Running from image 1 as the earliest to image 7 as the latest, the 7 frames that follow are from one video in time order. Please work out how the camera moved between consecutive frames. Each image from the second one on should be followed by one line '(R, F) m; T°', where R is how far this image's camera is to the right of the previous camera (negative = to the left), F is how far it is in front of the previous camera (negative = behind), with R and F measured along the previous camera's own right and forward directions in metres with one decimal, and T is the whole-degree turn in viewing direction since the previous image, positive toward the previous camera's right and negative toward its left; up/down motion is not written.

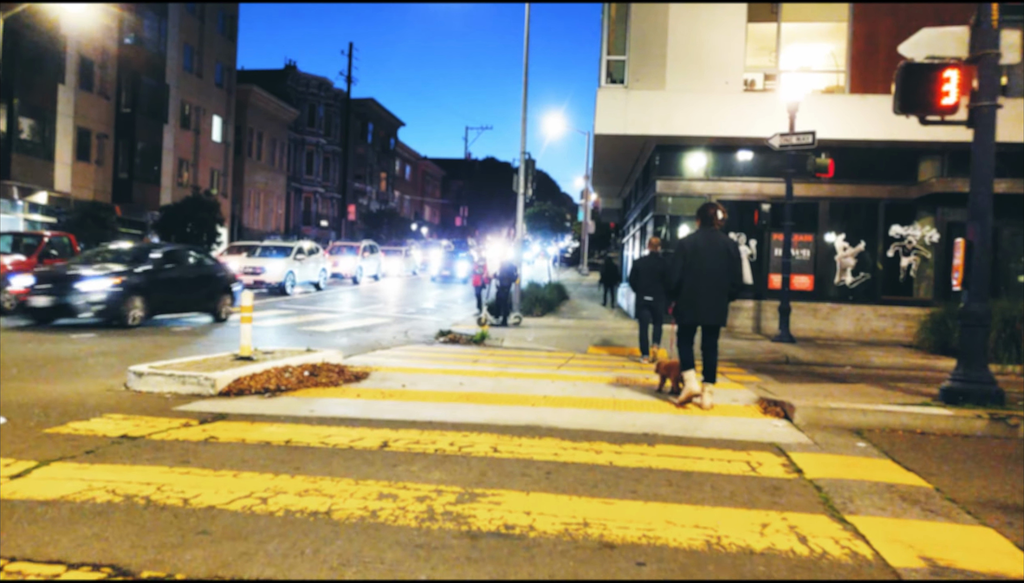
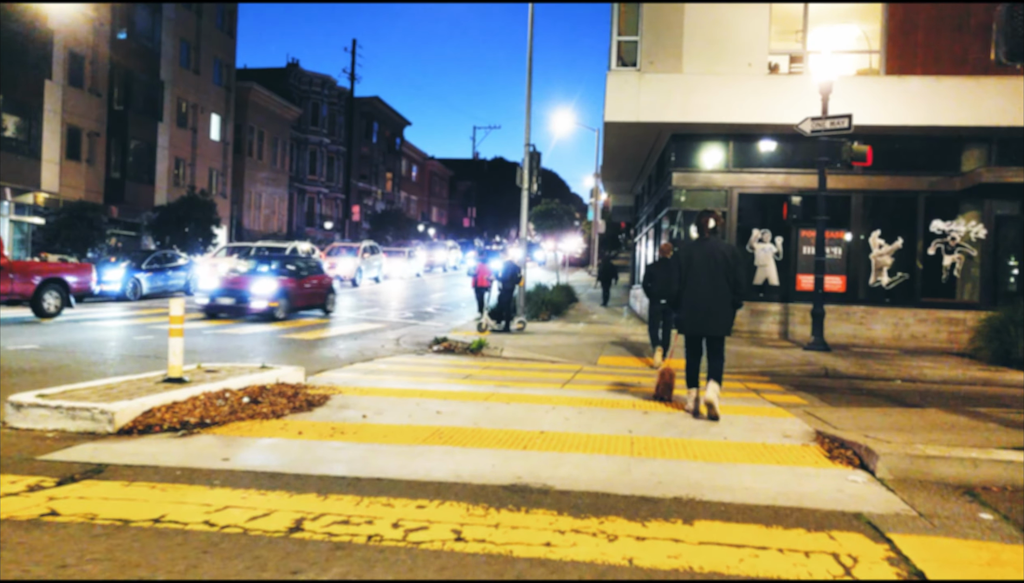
(+0.2, +1.5) m; -1°
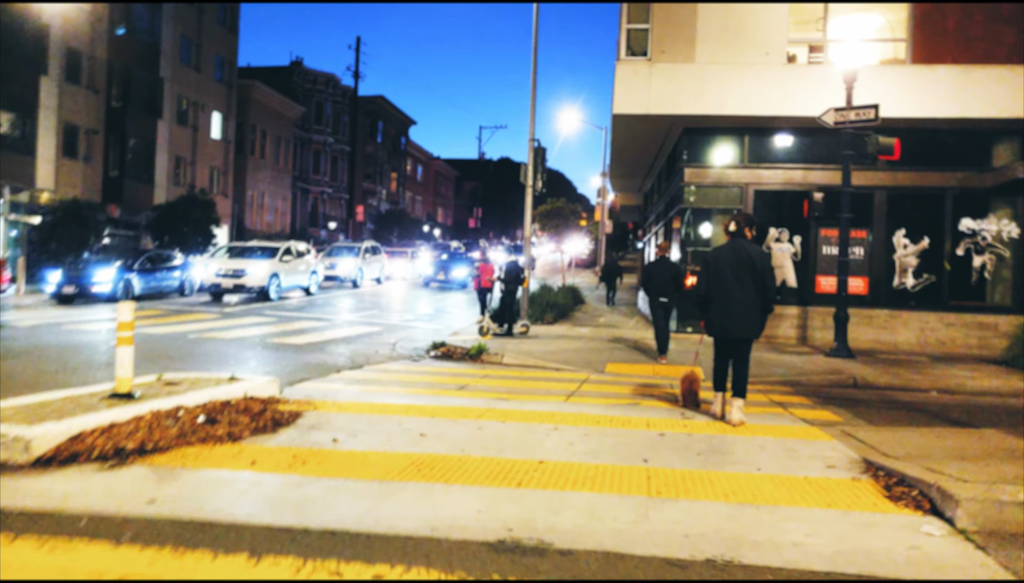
(+0.1, +0.8) m; -1°
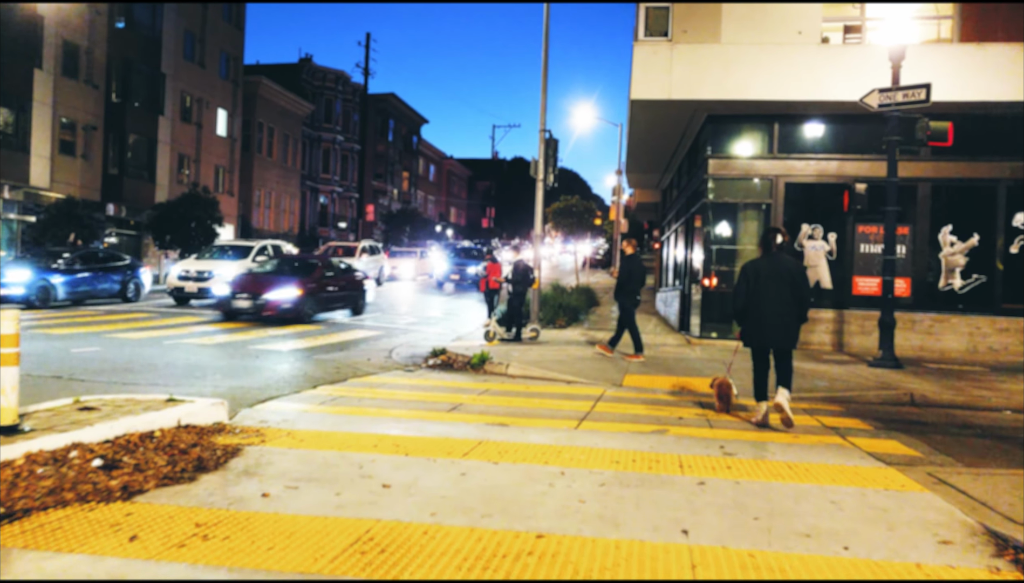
(+0.1, +1.3) m; -1°
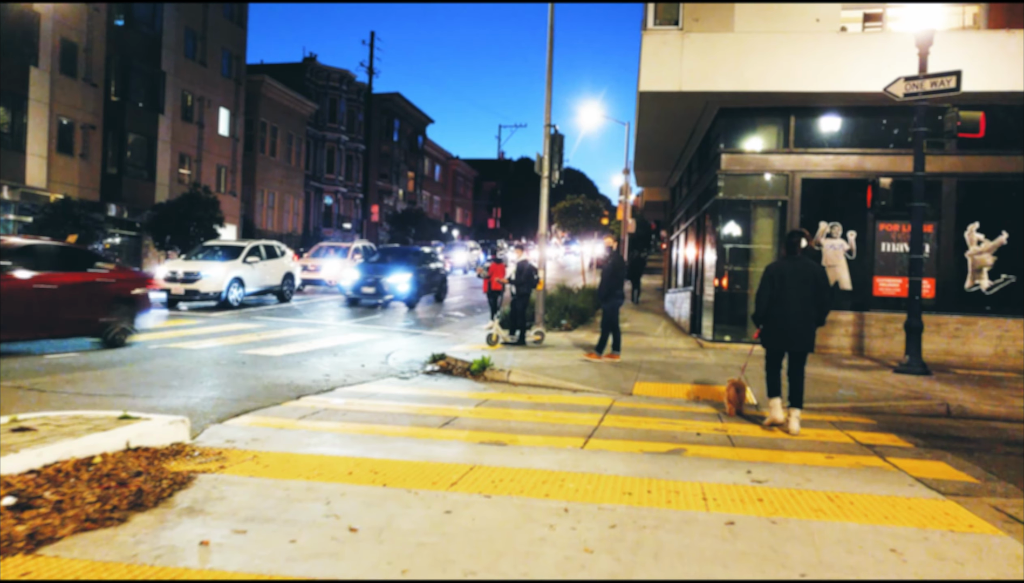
(+0.1, +0.7) m; -1°
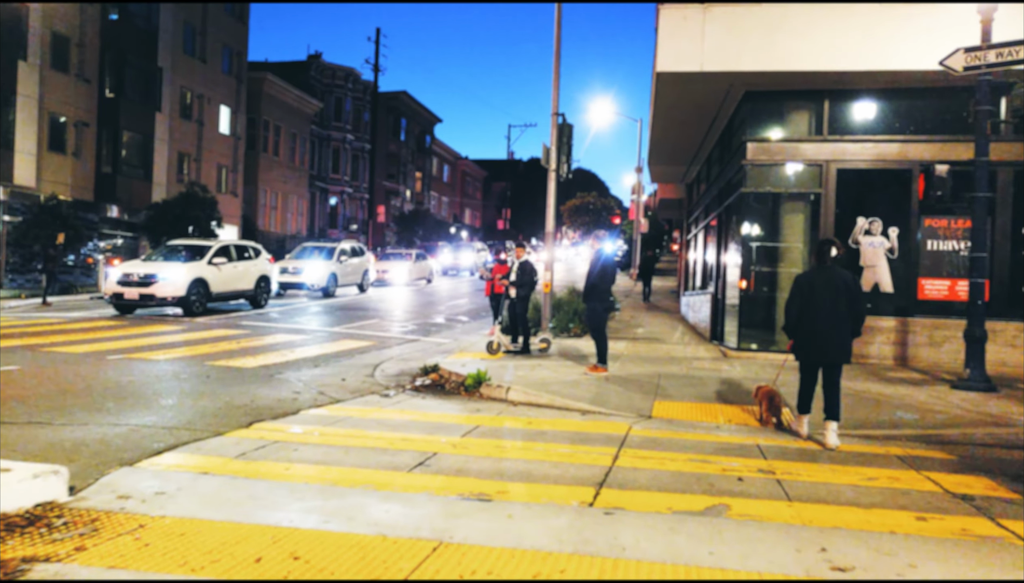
(+0.1, +1.3) m; -1°
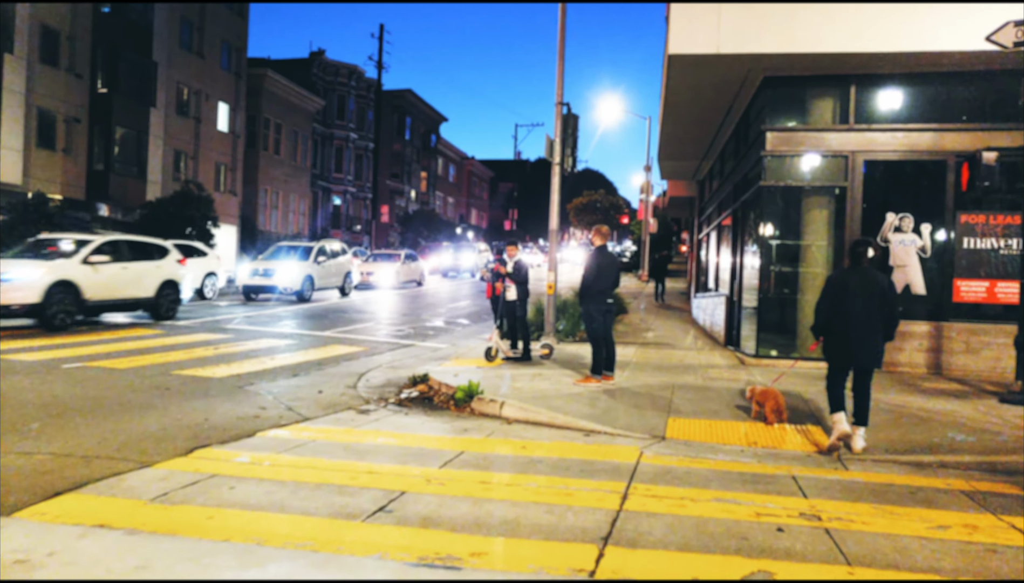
(+0.1, +1.0) m; -1°
